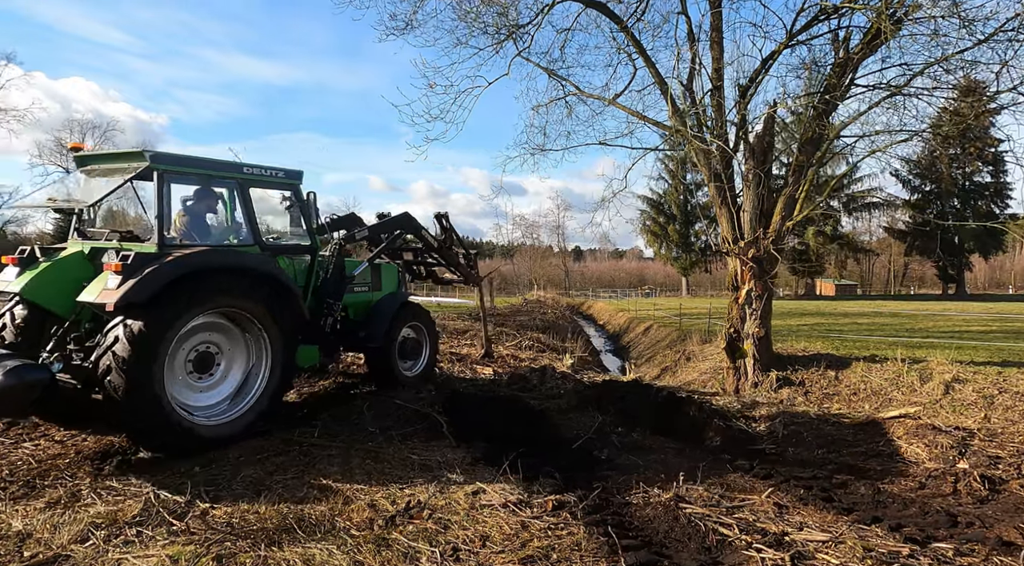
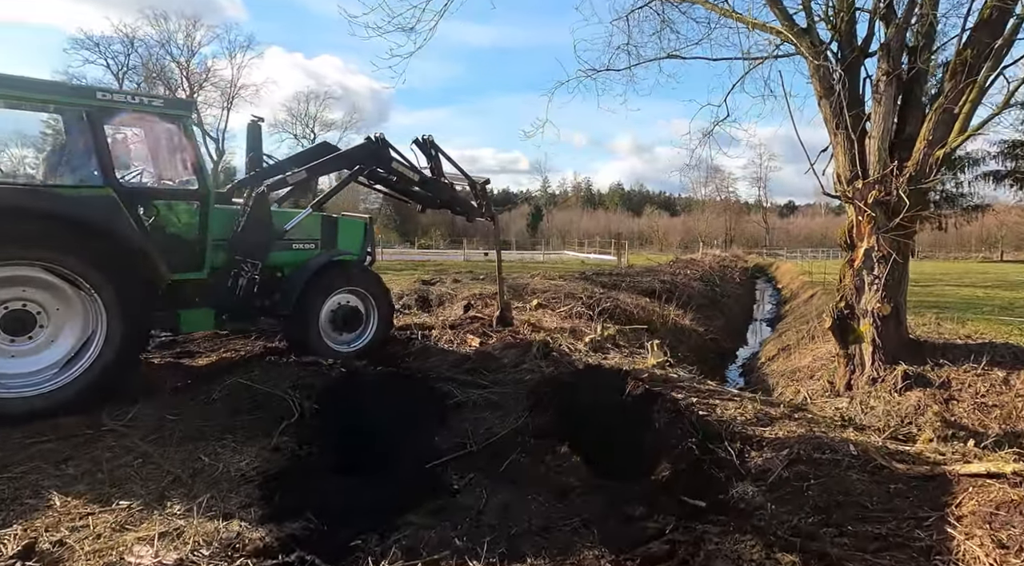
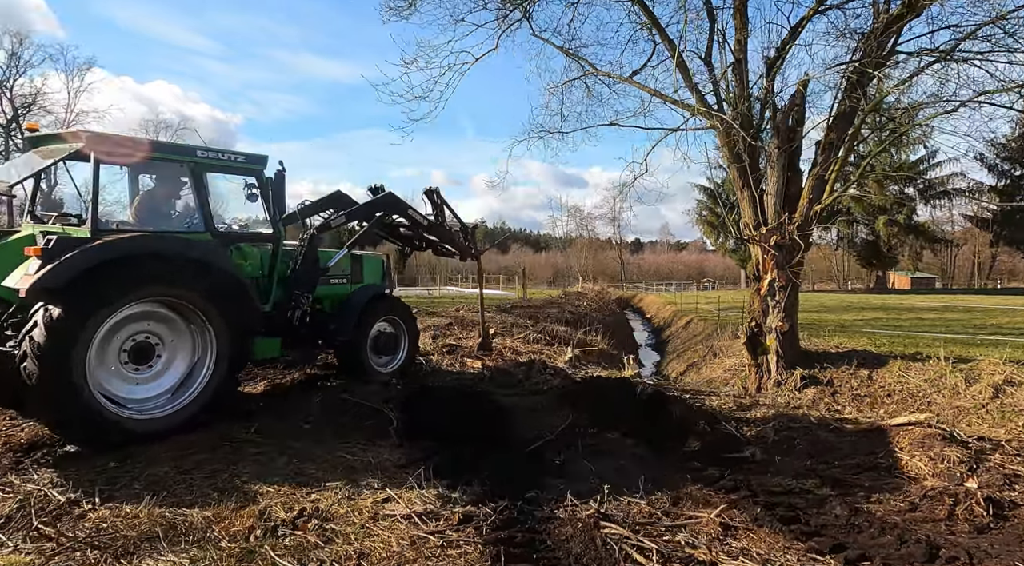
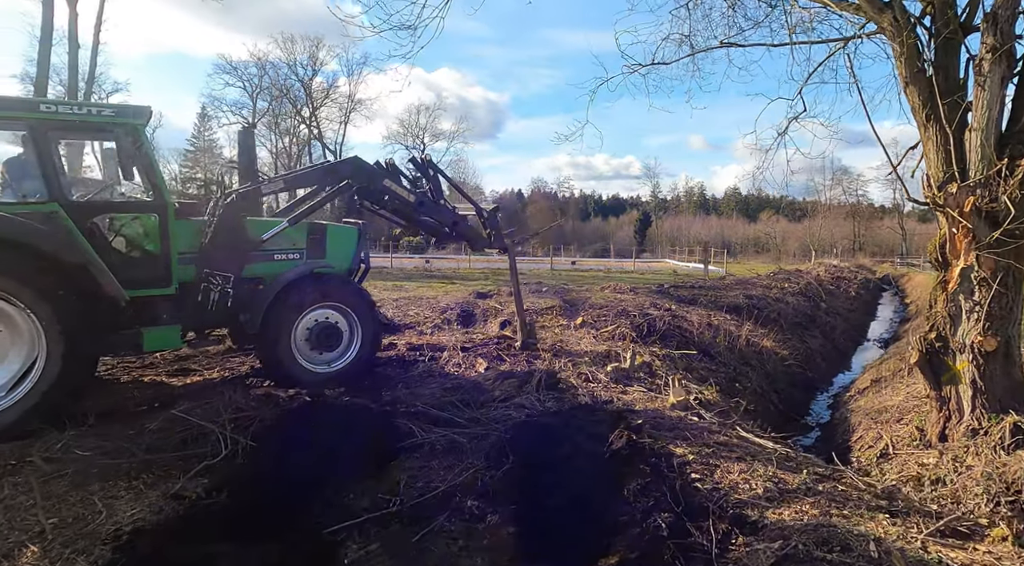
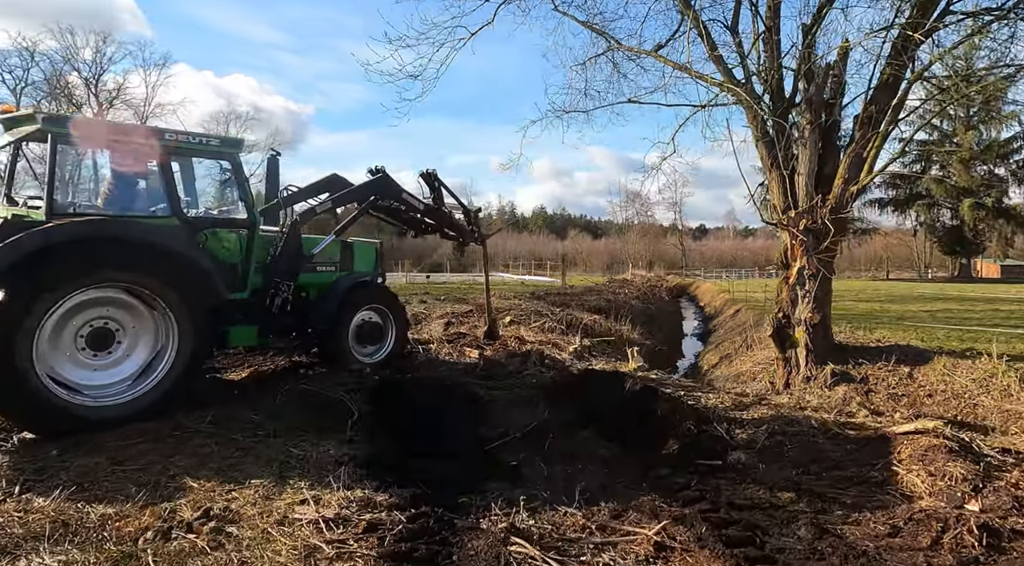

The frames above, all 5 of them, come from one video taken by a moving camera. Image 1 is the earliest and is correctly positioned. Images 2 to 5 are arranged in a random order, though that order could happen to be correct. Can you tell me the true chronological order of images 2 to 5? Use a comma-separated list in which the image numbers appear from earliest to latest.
3, 5, 2, 4
